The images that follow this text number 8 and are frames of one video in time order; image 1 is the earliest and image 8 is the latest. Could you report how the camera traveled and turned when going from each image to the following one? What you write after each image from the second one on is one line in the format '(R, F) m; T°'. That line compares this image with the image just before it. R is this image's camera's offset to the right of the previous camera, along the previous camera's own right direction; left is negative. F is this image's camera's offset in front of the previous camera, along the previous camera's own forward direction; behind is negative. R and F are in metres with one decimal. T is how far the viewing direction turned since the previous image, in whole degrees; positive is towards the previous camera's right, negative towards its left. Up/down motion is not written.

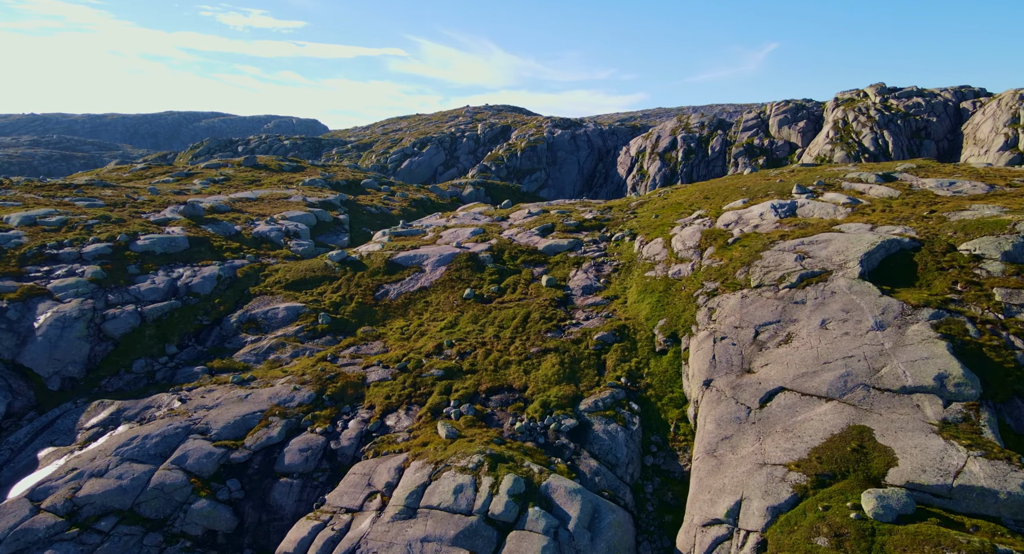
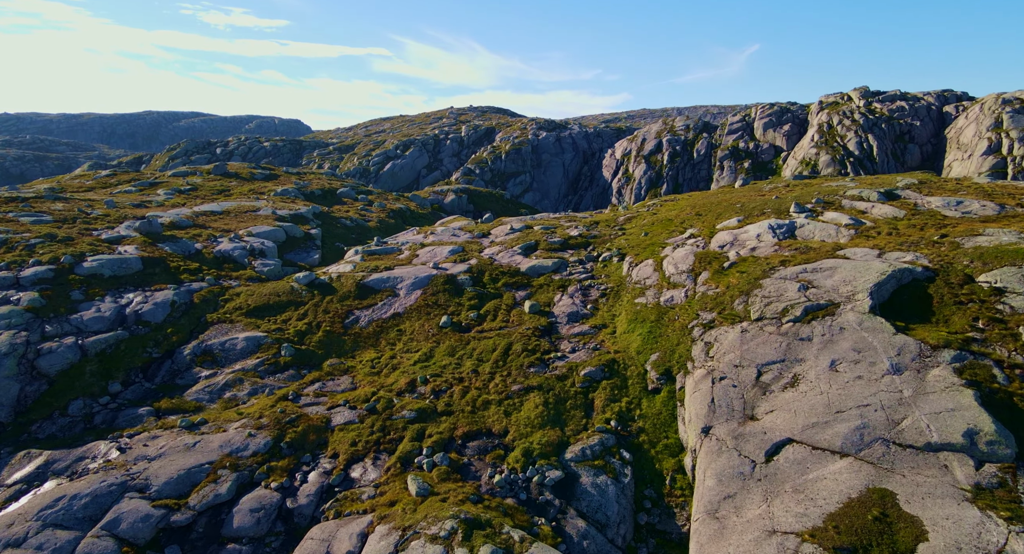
(+0.5, +5.1) m; +1°
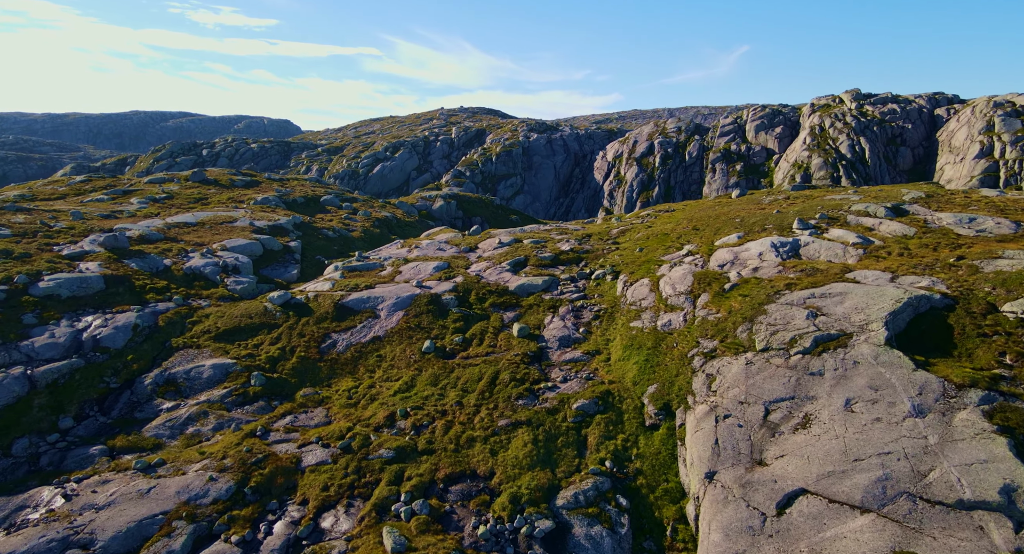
(+0.3, +4.1) m; +1°
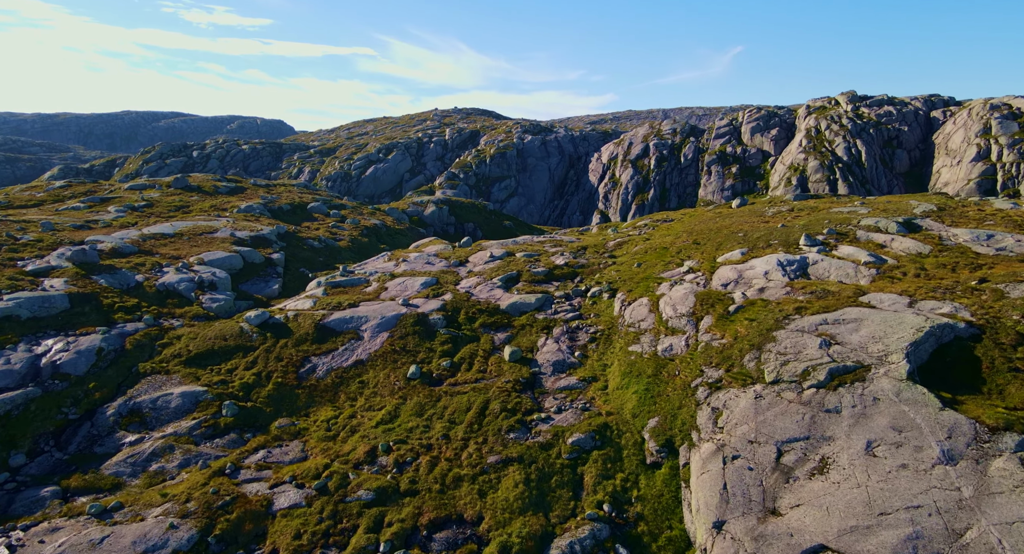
(+0.3, +3.8) m; 0°
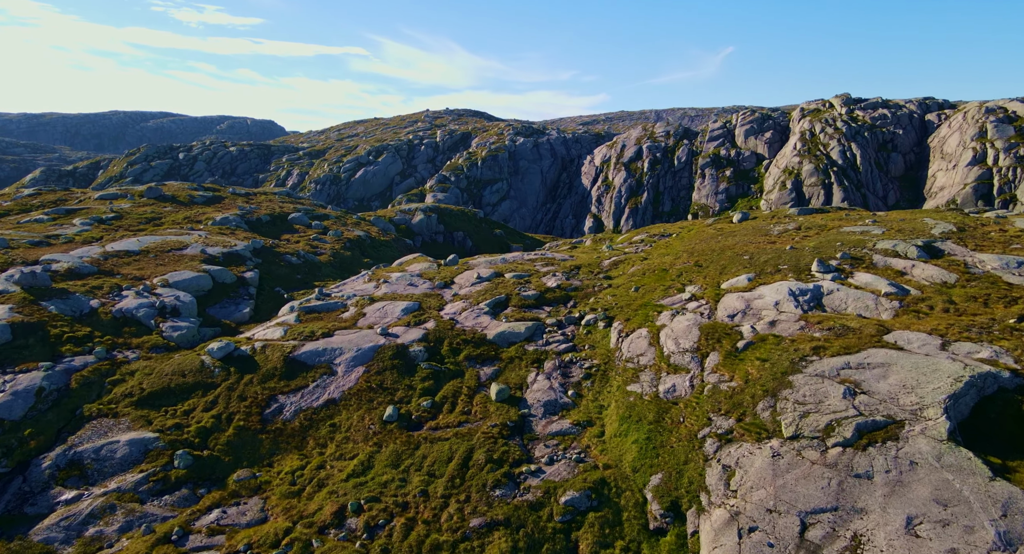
(+0.4, +5.3) m; +1°
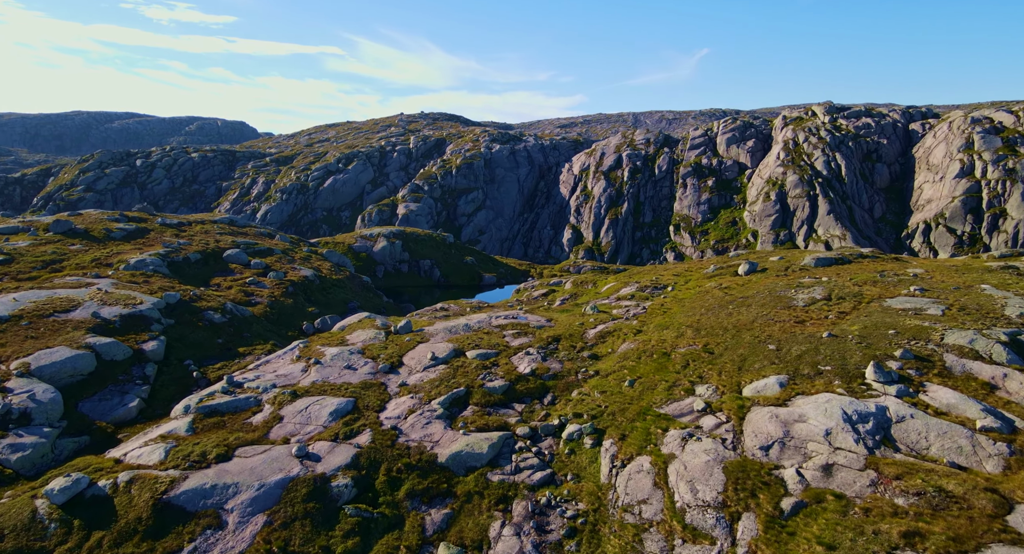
(+1.4, +15.2) m; +2°
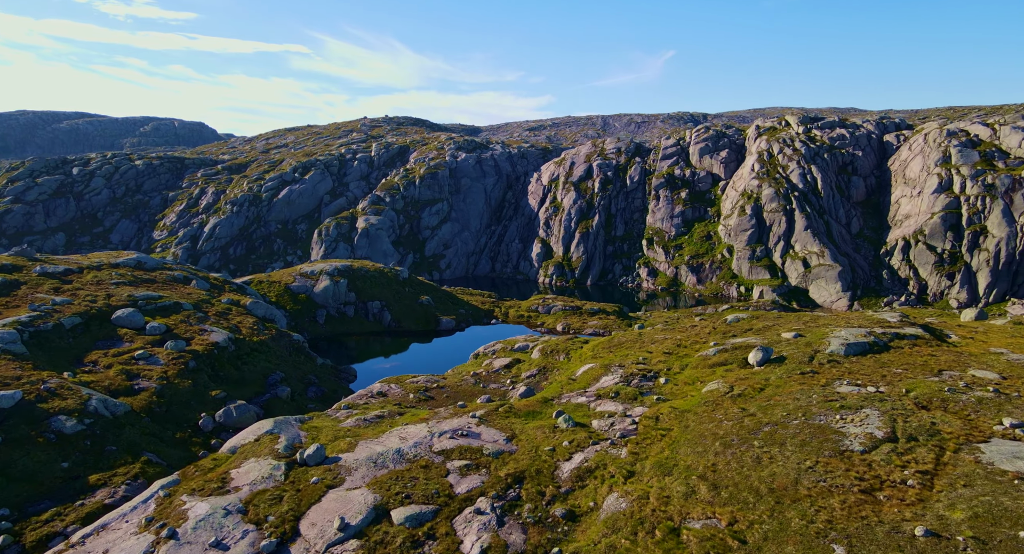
(+1.7, +18.0) m; +3°
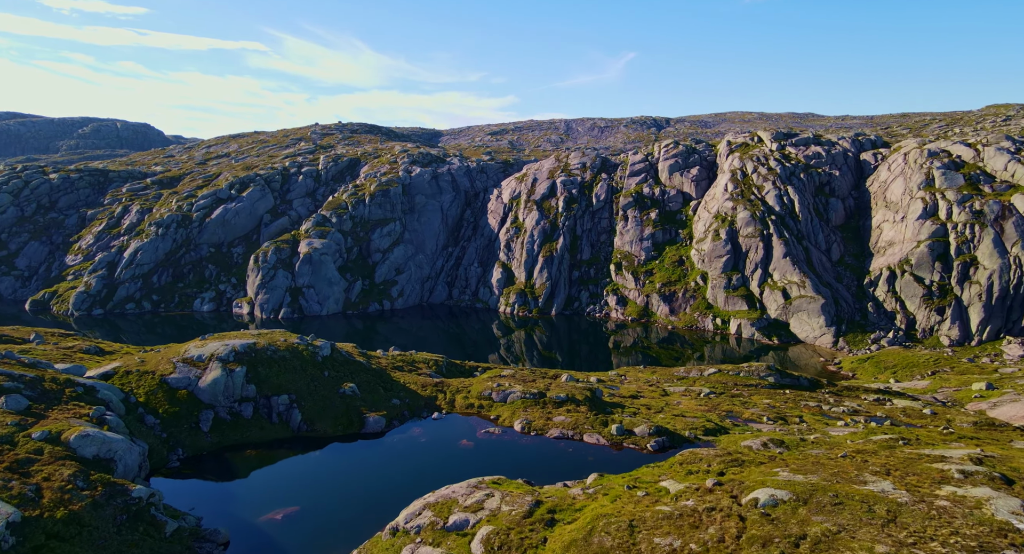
(+3.1, +29.2) m; +3°
